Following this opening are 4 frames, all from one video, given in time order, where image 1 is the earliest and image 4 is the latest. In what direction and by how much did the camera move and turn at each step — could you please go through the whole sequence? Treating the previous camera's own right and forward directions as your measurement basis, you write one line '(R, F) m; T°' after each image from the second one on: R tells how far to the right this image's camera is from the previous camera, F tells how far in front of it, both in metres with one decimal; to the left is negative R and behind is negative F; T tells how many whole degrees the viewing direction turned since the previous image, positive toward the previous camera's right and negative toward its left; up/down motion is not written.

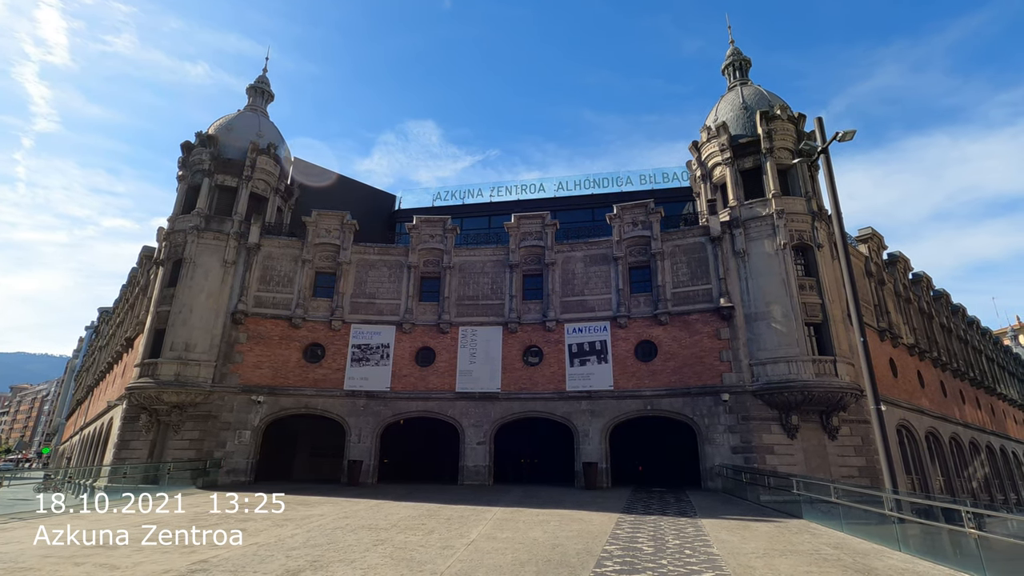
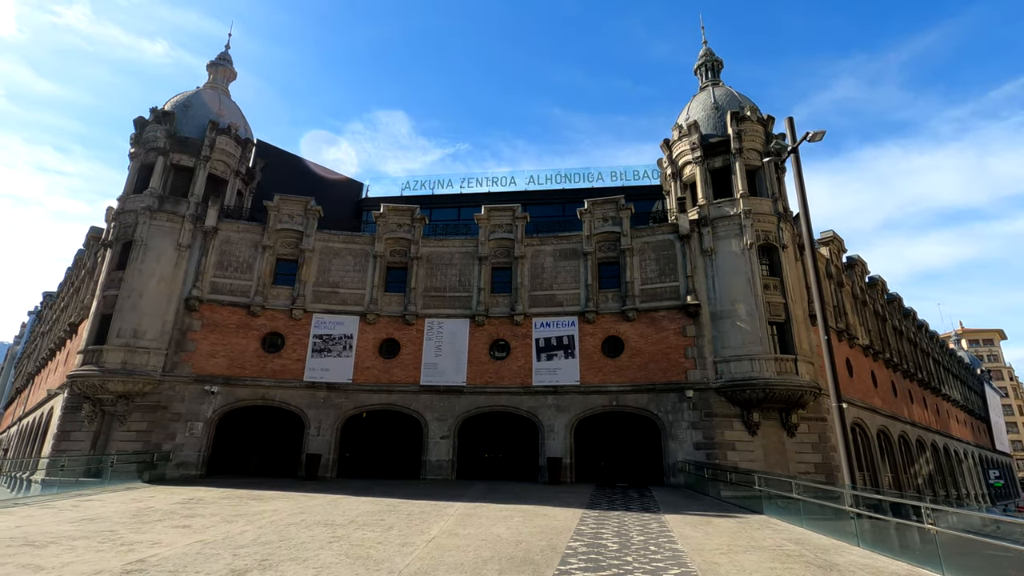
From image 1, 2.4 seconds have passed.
(0.0, +0.3) m; +3°
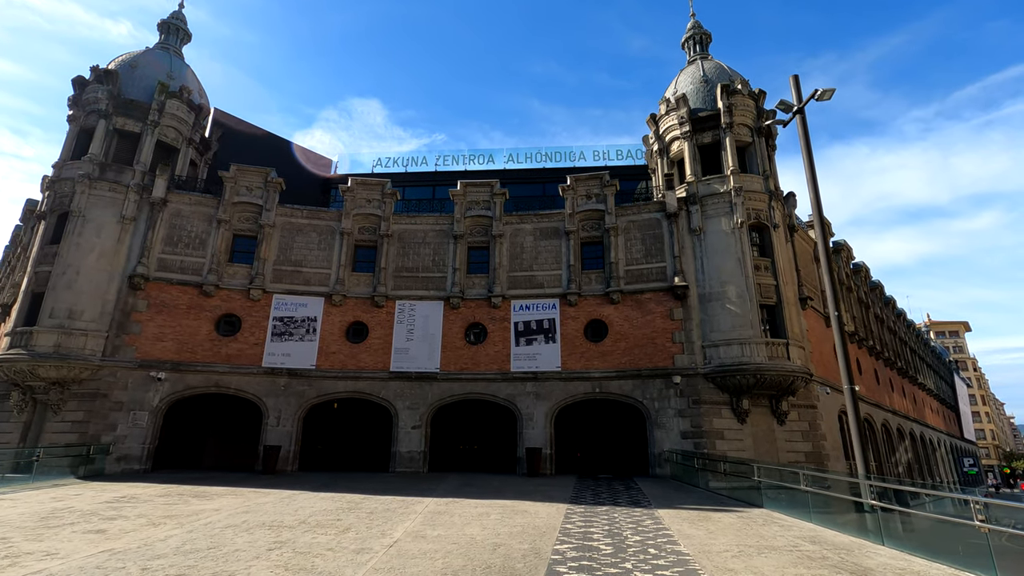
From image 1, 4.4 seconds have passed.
(0.0, +1.6) m; +3°
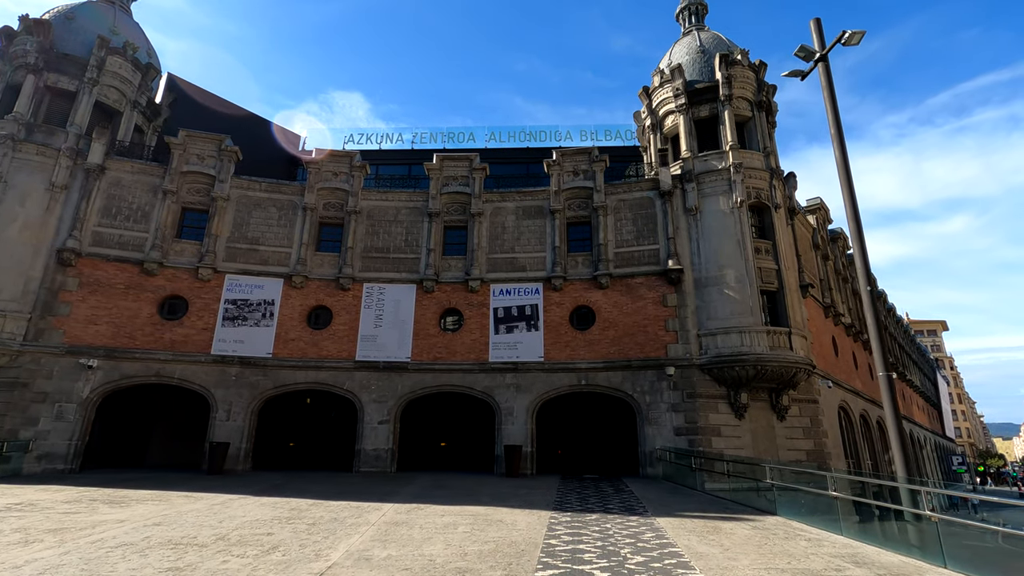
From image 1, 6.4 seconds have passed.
(+0.1, +2.0) m; +2°
